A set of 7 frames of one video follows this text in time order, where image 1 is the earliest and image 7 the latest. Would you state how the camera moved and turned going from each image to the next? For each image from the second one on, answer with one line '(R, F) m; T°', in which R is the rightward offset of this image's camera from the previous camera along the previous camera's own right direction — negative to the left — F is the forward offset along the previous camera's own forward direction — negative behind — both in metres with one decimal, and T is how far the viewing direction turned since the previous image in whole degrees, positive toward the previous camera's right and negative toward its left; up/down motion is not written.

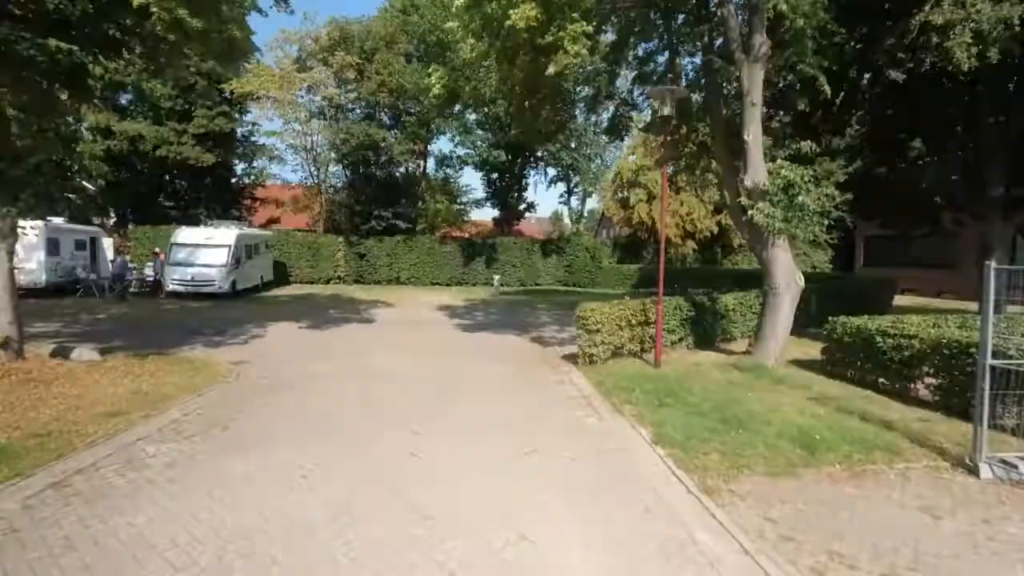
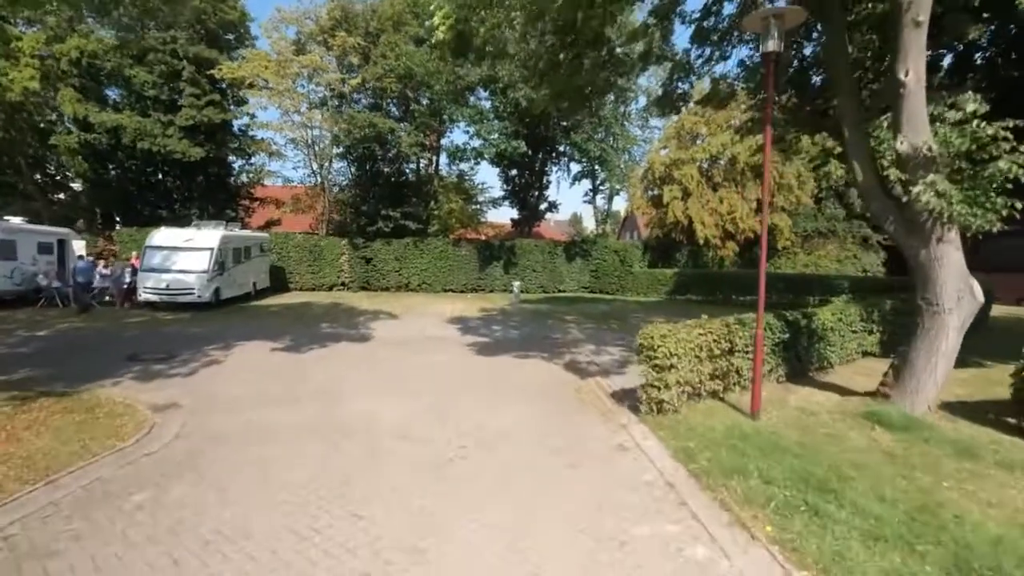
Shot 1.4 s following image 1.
(-0.2, +3.0) m; -2°
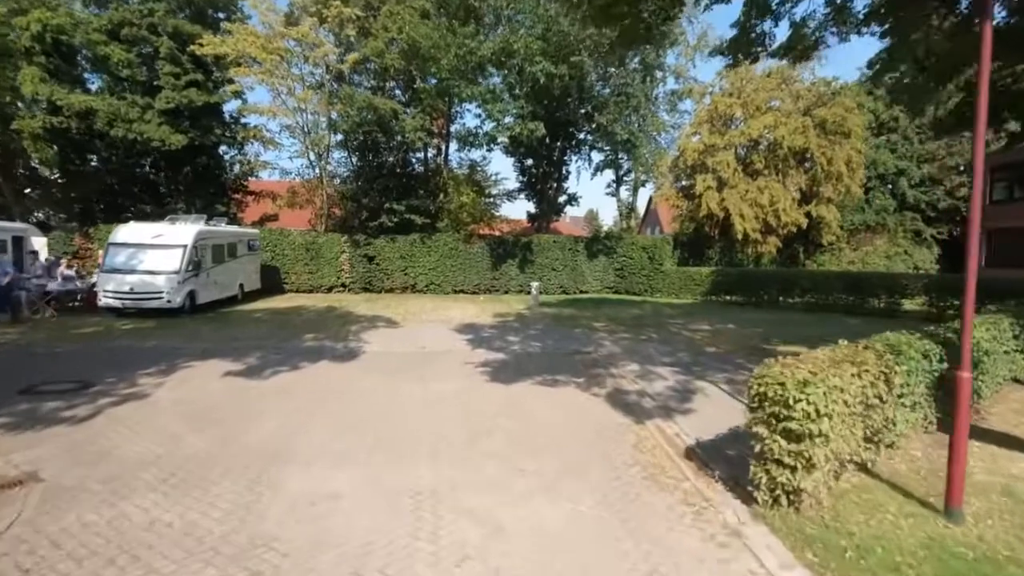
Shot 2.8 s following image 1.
(-0.2, +2.7) m; -1°
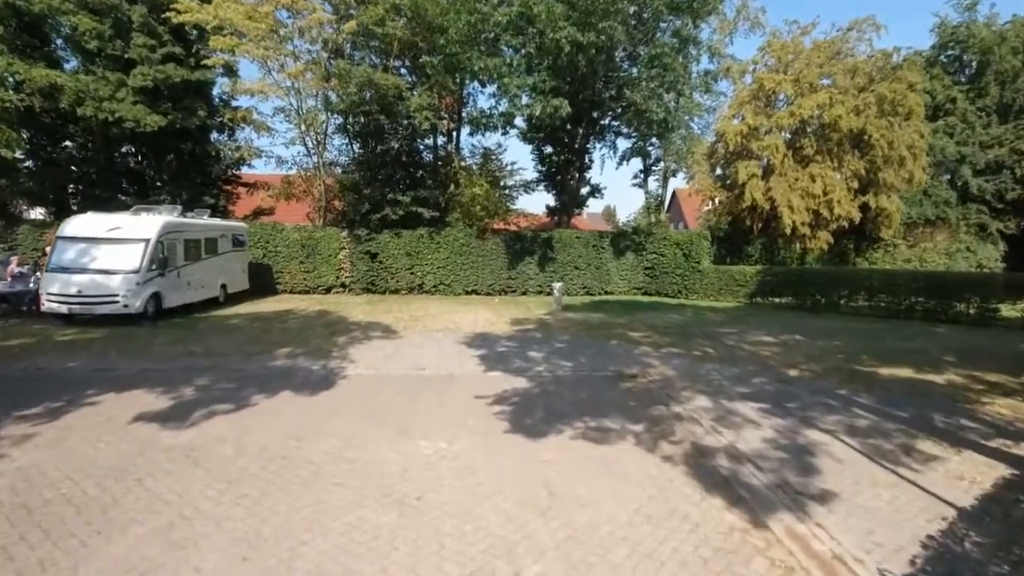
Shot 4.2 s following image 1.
(-0.2, +2.7) m; -2°
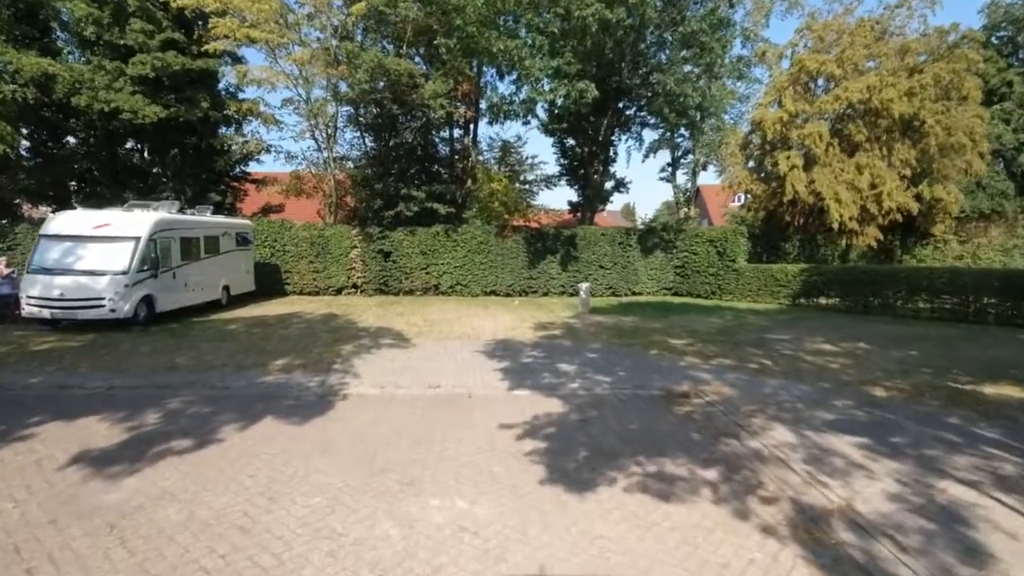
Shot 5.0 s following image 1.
(-0.2, +1.4) m; -2°
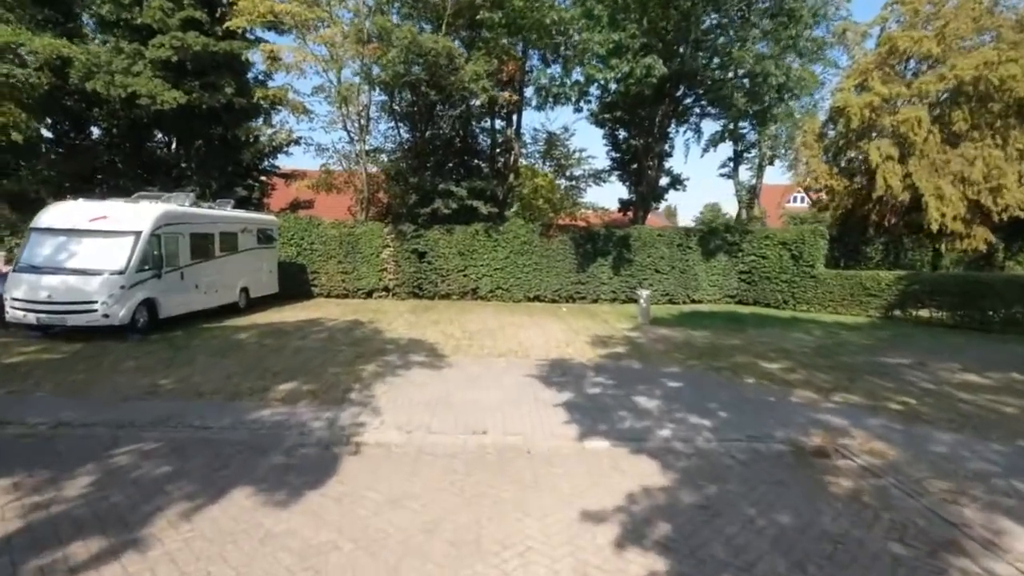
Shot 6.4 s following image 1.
(-0.4, +2.1) m; -4°
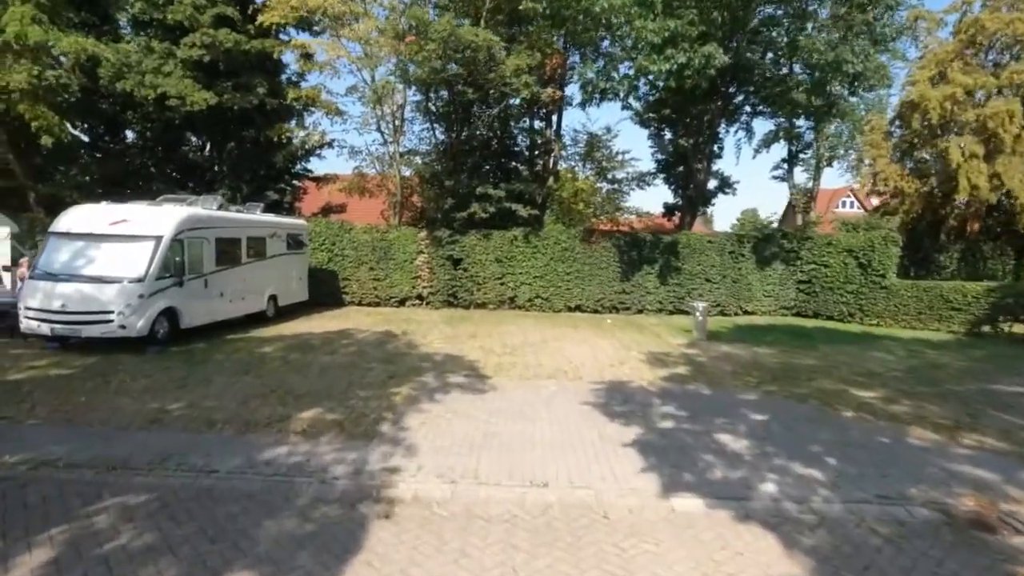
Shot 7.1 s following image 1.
(-0.4, +1.1) m; -3°
